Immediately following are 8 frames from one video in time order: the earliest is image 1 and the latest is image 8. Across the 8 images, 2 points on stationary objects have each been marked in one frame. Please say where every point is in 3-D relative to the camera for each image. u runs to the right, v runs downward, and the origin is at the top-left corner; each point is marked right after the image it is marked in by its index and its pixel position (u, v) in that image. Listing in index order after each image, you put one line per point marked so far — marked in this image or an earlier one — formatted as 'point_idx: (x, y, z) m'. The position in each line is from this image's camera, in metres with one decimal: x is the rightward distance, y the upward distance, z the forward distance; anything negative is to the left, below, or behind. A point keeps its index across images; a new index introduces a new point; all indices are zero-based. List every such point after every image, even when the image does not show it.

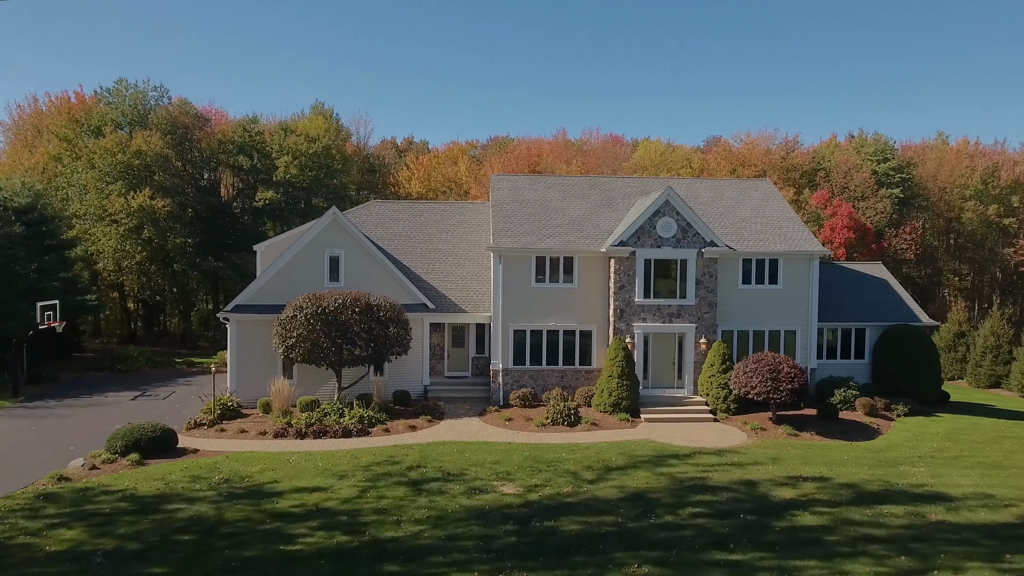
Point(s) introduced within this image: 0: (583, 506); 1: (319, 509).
0: (+1.4, -4.4, +13.3) m
1: (-3.8, -4.4, +13.3) m
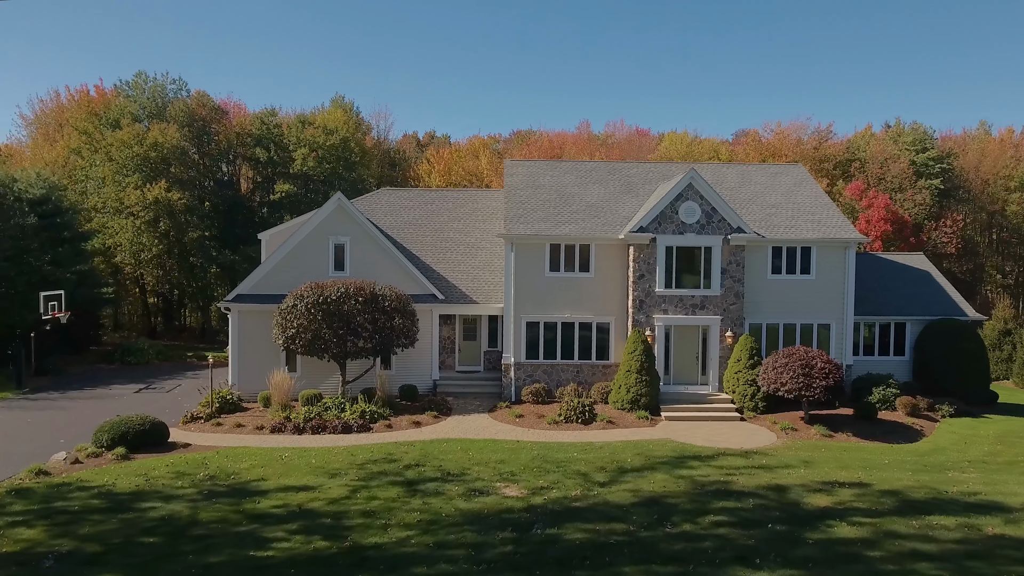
0: (+1.4, -4.0, +12.0) m
1: (-3.8, -4.0, +12.2) m
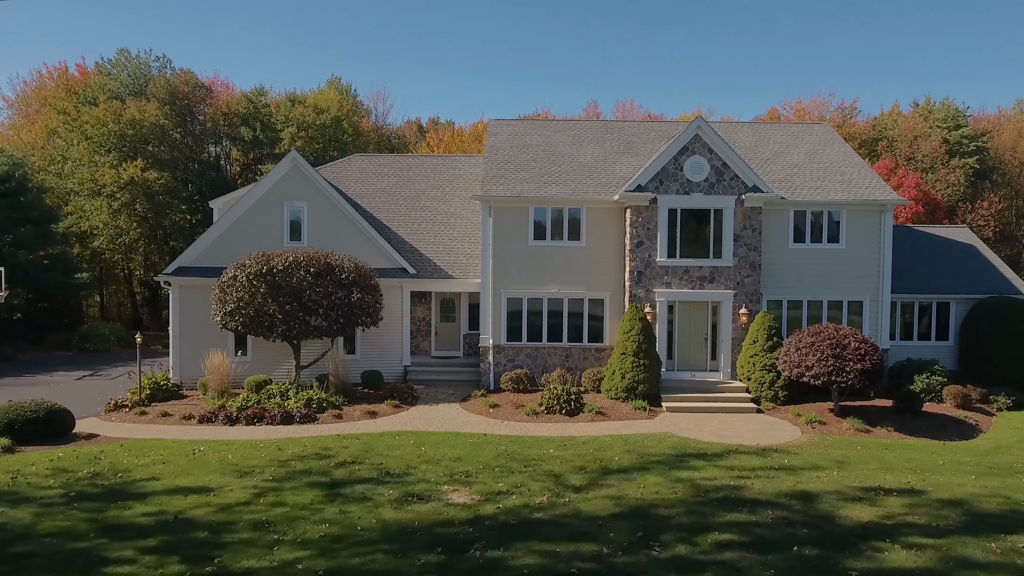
0: (+0.6, -3.2, +9.1) m
1: (-4.7, -3.2, +9.4) m
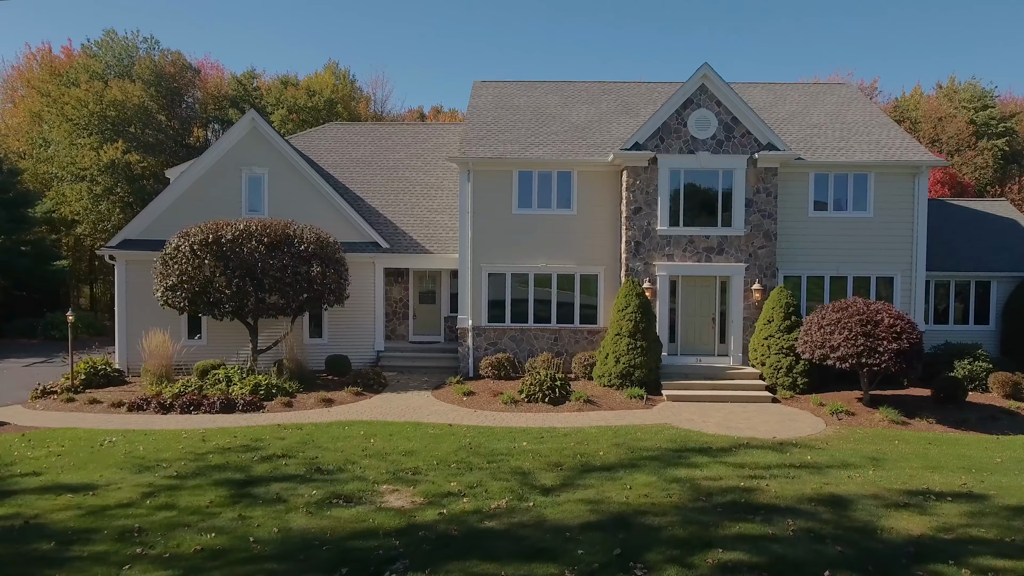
0: (0.0, -2.6, +6.9) m
1: (-5.3, -2.6, +7.3) m
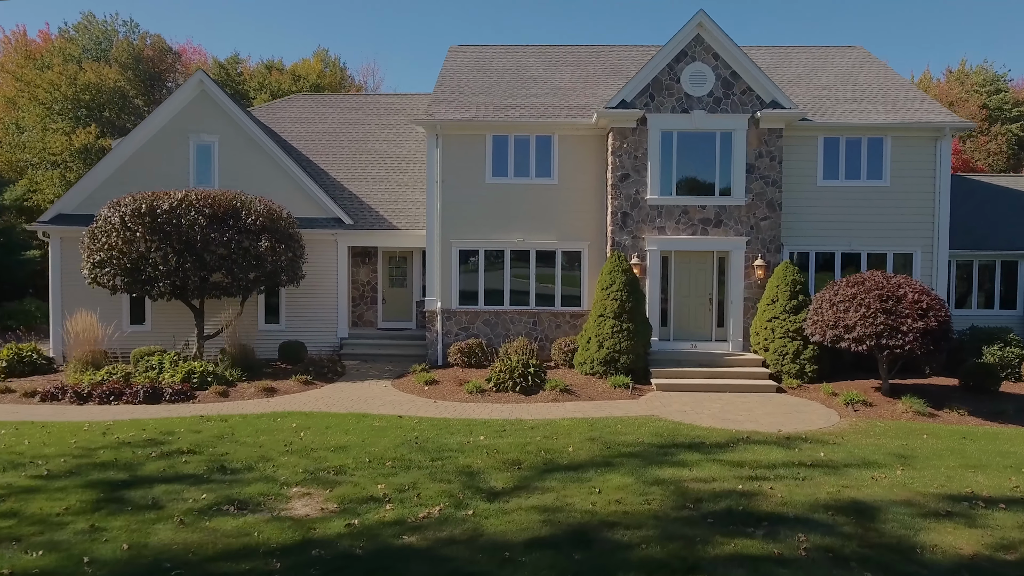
0: (-0.7, -2.1, +5.2) m
1: (-5.9, -2.1, +5.6) m
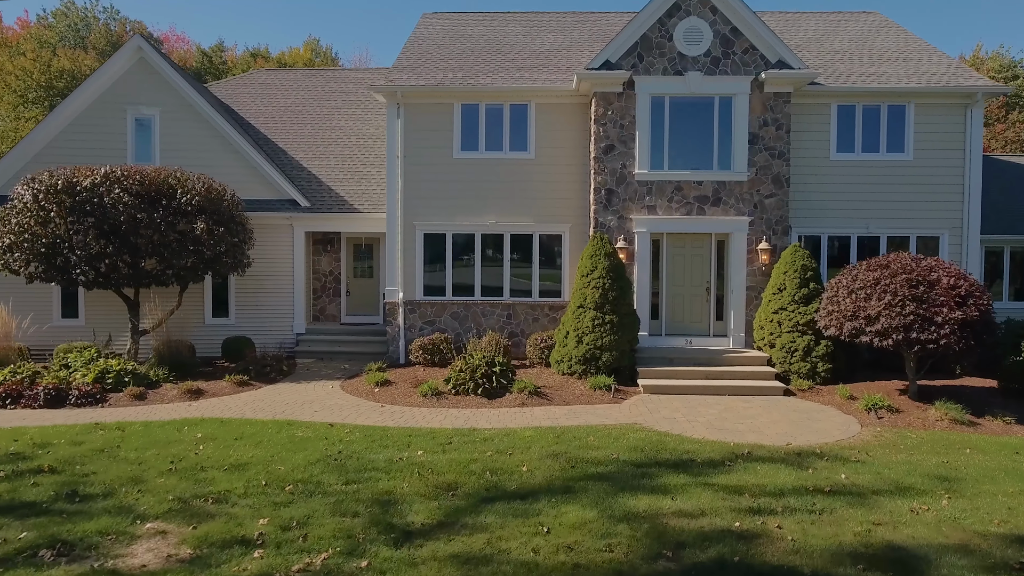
0: (-1.3, -1.9, +3.5) m
1: (-6.5, -1.9, +3.9) m
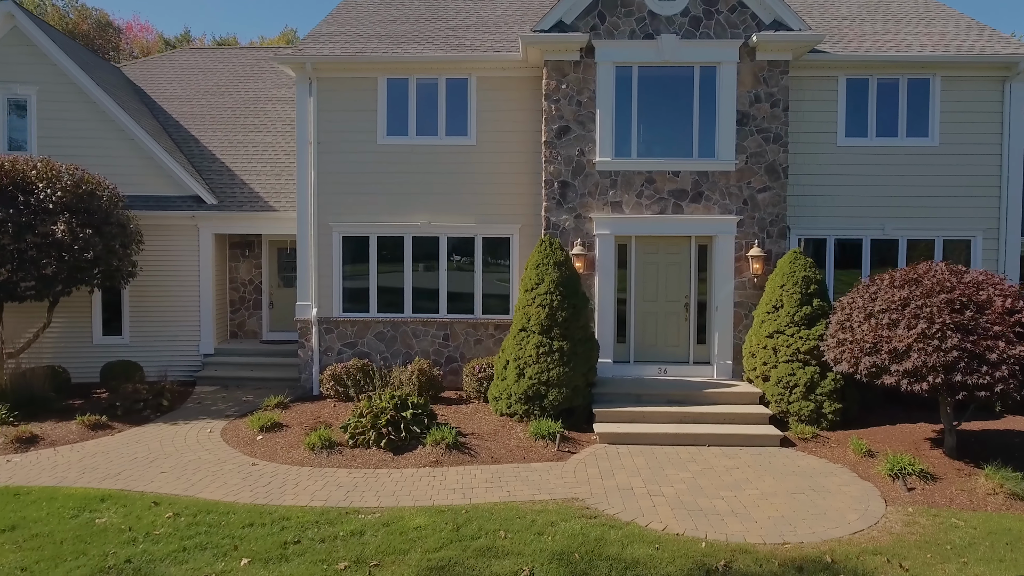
0: (-2.3, -2.1, +1.2) m
1: (-7.5, -2.1, +1.6) m
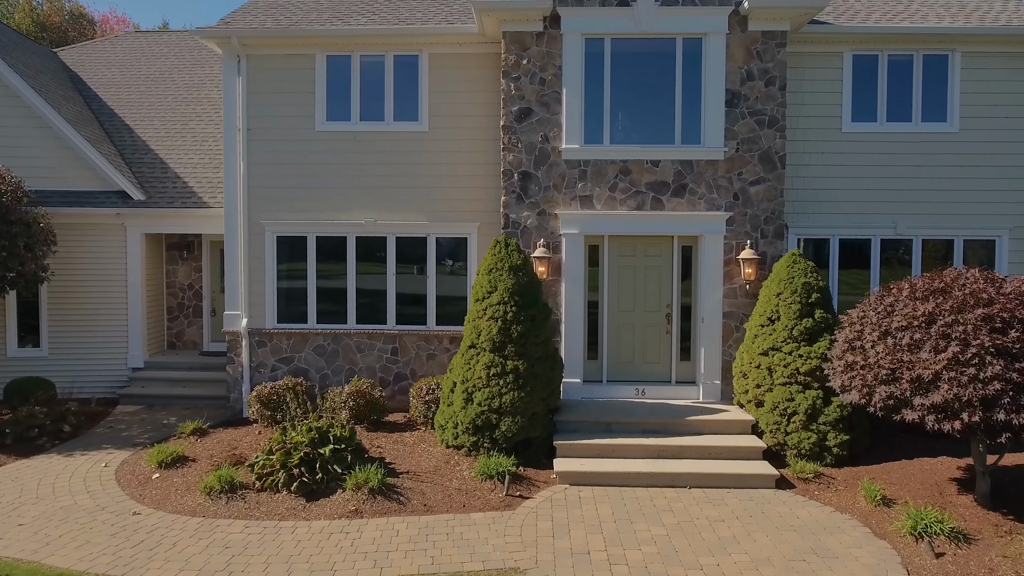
0: (-2.8, -2.3, -0.2) m
1: (-8.1, -2.3, +0.2) m
